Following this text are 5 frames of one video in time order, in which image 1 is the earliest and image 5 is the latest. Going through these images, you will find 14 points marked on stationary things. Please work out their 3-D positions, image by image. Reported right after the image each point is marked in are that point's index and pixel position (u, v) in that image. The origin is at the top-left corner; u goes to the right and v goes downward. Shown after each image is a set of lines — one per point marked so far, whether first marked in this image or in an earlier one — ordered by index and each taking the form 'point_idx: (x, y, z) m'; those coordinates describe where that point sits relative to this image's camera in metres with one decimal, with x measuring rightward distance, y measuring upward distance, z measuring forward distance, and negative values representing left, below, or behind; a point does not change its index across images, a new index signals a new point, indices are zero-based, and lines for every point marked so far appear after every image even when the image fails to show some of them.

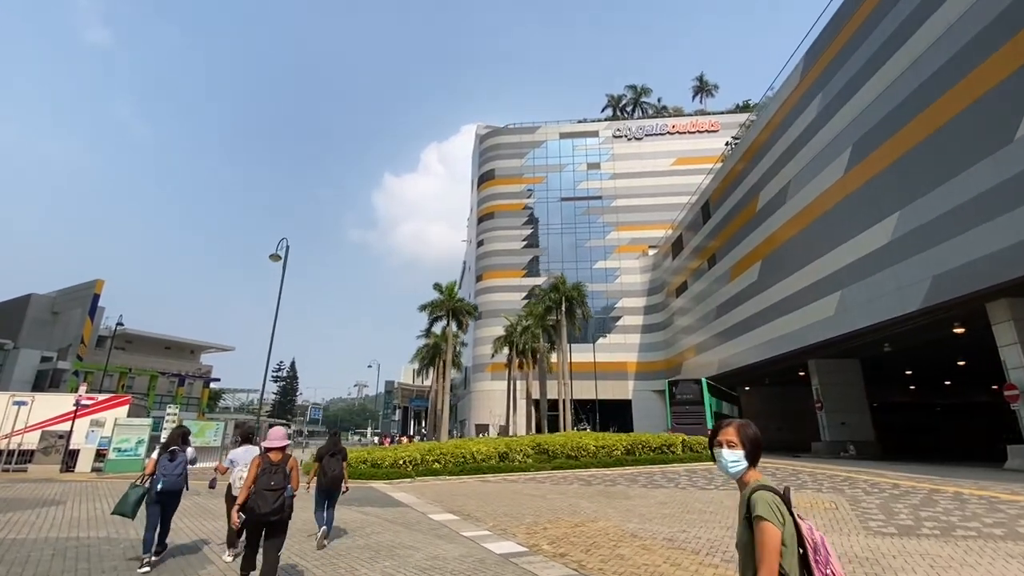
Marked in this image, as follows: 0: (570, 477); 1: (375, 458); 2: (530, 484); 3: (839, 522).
0: (+1.5, -4.8, +12.8) m
1: (-3.9, -4.8, +14.2) m
2: (+0.5, -4.6, +11.8) m
3: (+4.8, -3.4, +7.4) m
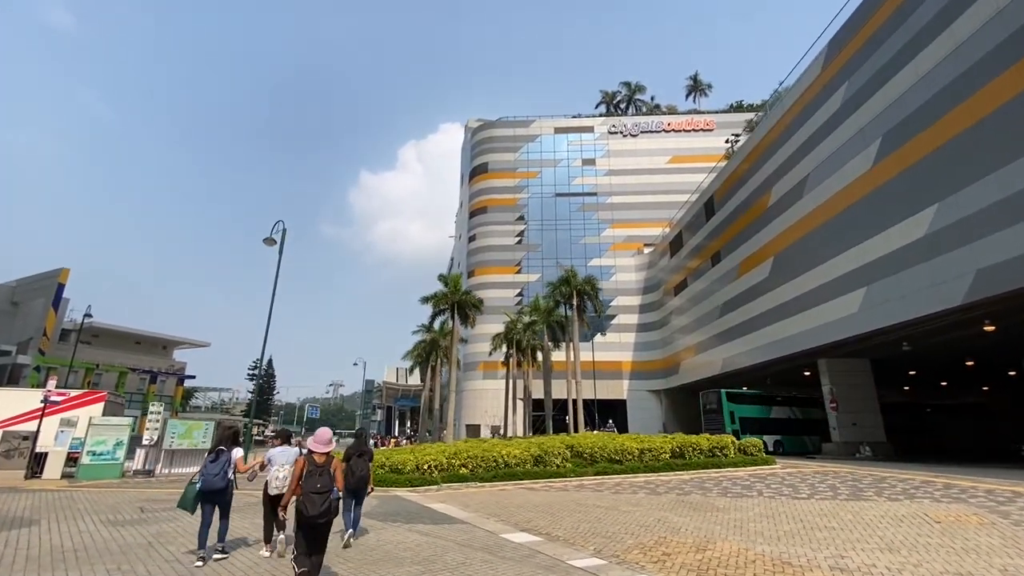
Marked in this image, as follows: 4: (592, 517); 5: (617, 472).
0: (+2.5, -4.4, +11.4) m
1: (-2.9, -4.3, +12.6) m
2: (+1.5, -4.2, +10.4) m
3: (+6.1, -3.1, +6.1) m
4: (+1.3, -3.7, +8.1) m
5: (+2.7, -4.7, +12.7) m
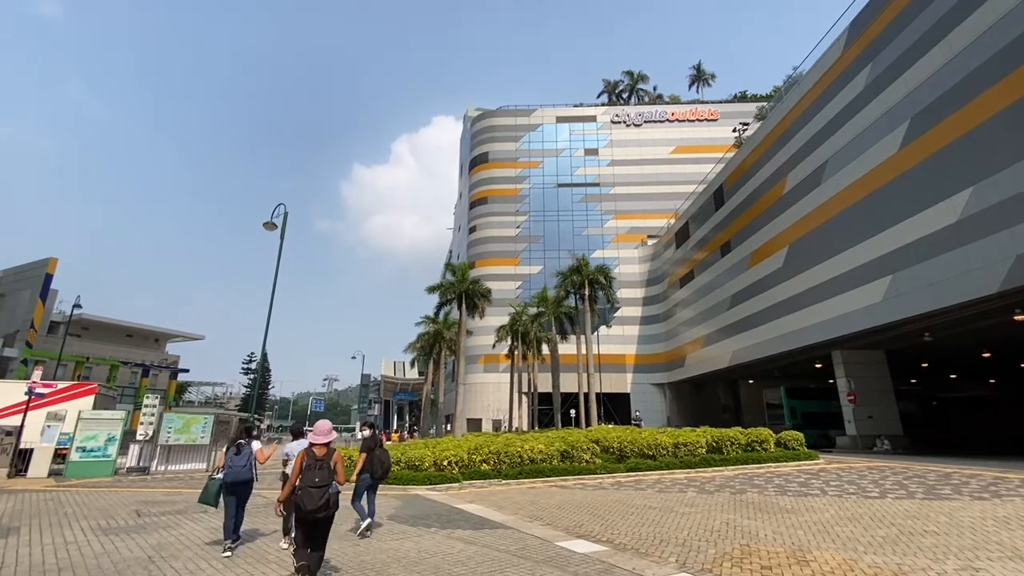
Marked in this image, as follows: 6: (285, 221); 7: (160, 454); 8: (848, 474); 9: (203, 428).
0: (+3.2, -4.0, +10.5) m
1: (-2.3, -3.9, +11.6) m
2: (+2.2, -3.8, +9.5) m
3: (+6.8, -2.7, +5.3) m
4: (+2.0, -3.3, +7.2) m
5: (+3.3, -4.2, +11.9) m
6: (-7.8, +2.2, +17.1) m
7: (-11.0, -5.2, +15.7) m
8: (+6.7, -3.7, +10.1) m
9: (-10.2, -4.6, +16.6) m
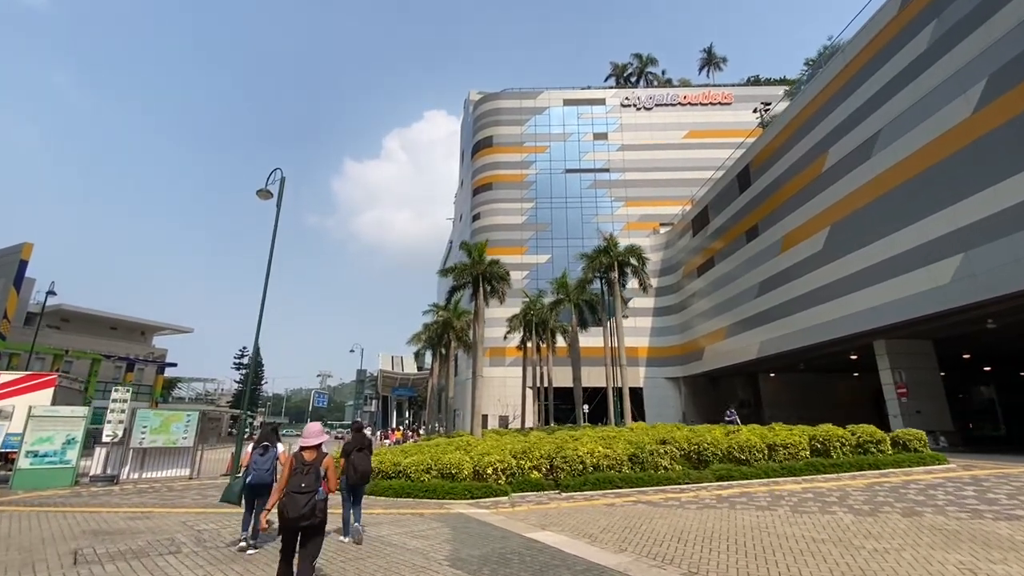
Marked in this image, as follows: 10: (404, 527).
0: (+4.3, -3.3, +8.2) m
1: (-1.2, -3.2, +9.2) m
2: (+3.3, -3.1, +7.2) m
3: (+8.0, -2.1, +3.0) m
4: (+3.2, -2.6, +4.8) m
5: (+4.4, -3.6, +9.5) m
6: (-6.7, +3.0, +14.6) m
7: (-9.9, -4.5, +13.2) m
8: (+7.8, -3.0, +7.8) m
9: (-9.2, -3.9, +14.1) m
10: (-1.5, -3.2, +6.8) m
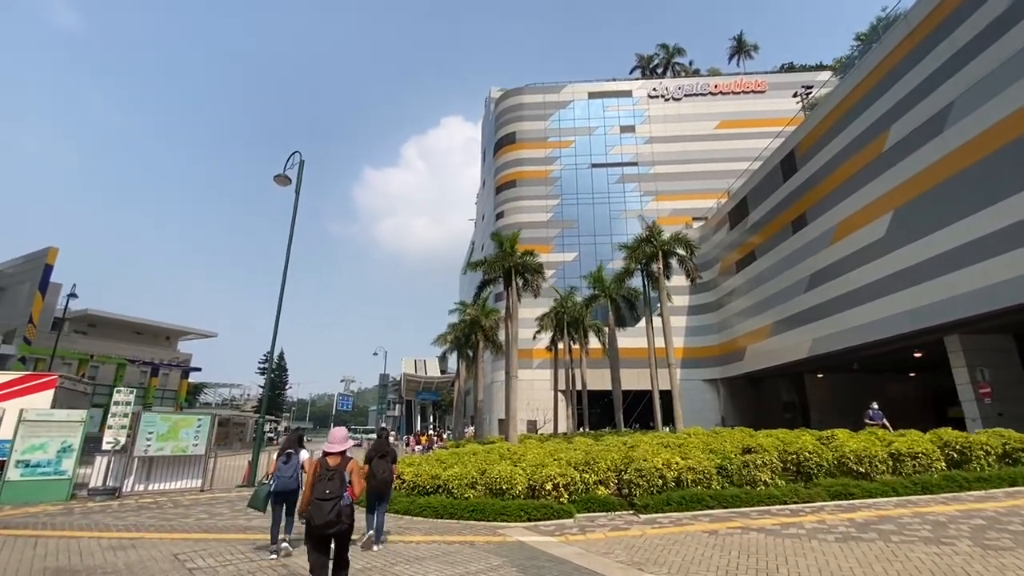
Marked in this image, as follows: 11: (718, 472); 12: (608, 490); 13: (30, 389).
0: (+5.2, -2.9, +6.3) m
1: (-0.2, -2.9, +7.6) m
2: (+4.2, -2.7, +5.3) m
3: (+8.7, -1.6, +1.0) m
4: (+3.9, -2.2, +3.0) m
5: (+5.4, -3.1, +7.7) m
6: (-5.6, +3.2, +13.2) m
7: (-8.7, -4.2, +11.9) m
8: (+8.7, -2.5, +5.8) m
9: (-8.0, -3.7, +12.7) m
10: (-0.6, -2.9, +5.2) m
11: (+3.3, -2.9, +8.1) m
12: (+1.6, -3.1, +7.8) m
13: (-11.4, -2.4, +11.9) m
